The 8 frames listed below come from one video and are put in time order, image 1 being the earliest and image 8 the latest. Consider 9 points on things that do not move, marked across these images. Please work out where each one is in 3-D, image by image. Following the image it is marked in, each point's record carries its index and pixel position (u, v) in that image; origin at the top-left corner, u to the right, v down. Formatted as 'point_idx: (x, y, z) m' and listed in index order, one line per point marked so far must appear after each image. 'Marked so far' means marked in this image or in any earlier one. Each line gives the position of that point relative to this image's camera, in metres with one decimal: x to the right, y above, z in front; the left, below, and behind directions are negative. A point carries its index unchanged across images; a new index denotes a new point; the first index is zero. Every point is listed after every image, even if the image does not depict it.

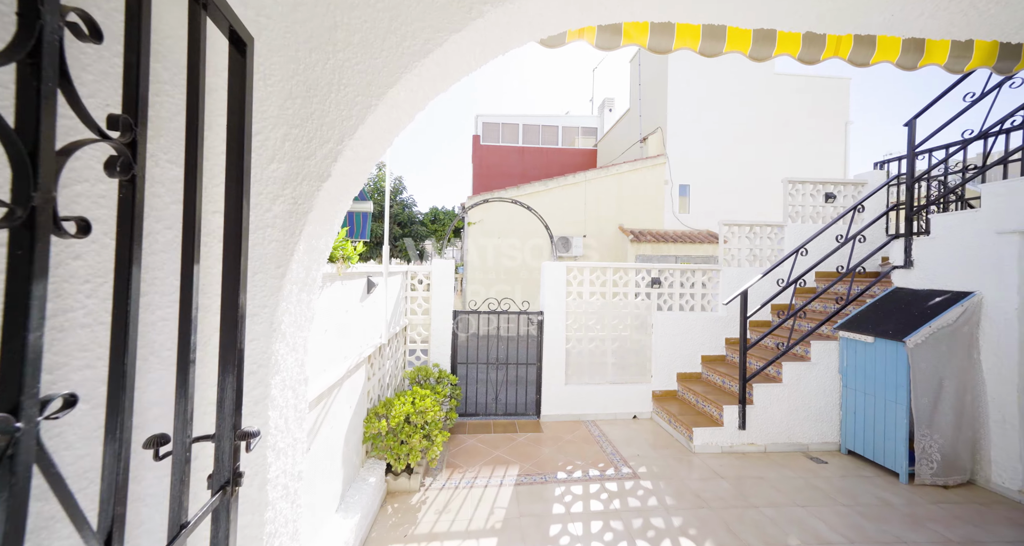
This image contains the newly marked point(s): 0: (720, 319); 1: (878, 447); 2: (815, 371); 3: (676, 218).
0: (+2.0, -0.5, +3.4) m
1: (+2.8, -1.3, +2.7) m
2: (+2.5, -0.8, +2.9) m
3: (+2.9, +1.0, +6.5) m
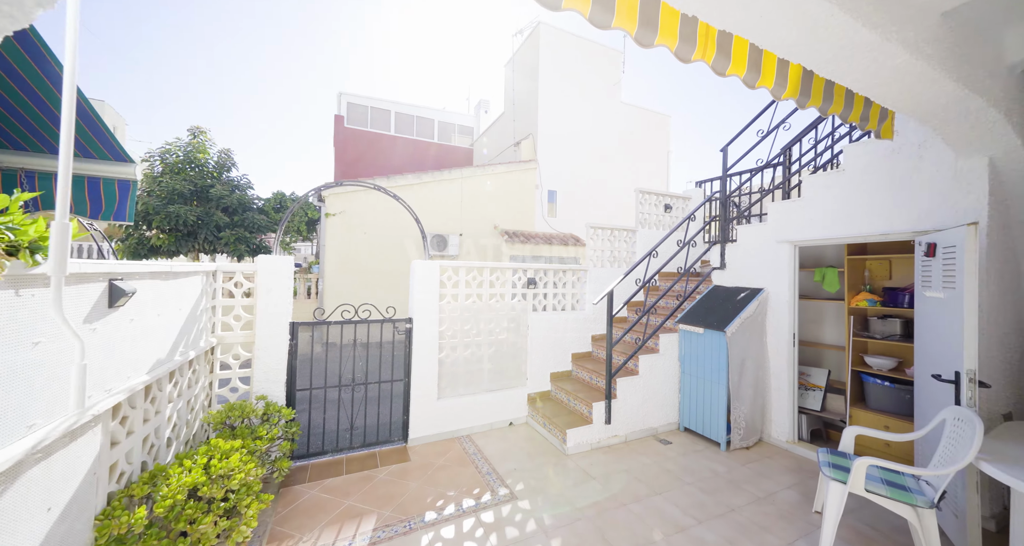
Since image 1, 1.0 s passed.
0: (+0.8, -0.5, +3.7) m
1: (+1.7, -1.3, +3.3) m
2: (+1.5, -0.8, +3.4) m
3: (+0.6, +1.0, +6.8) m
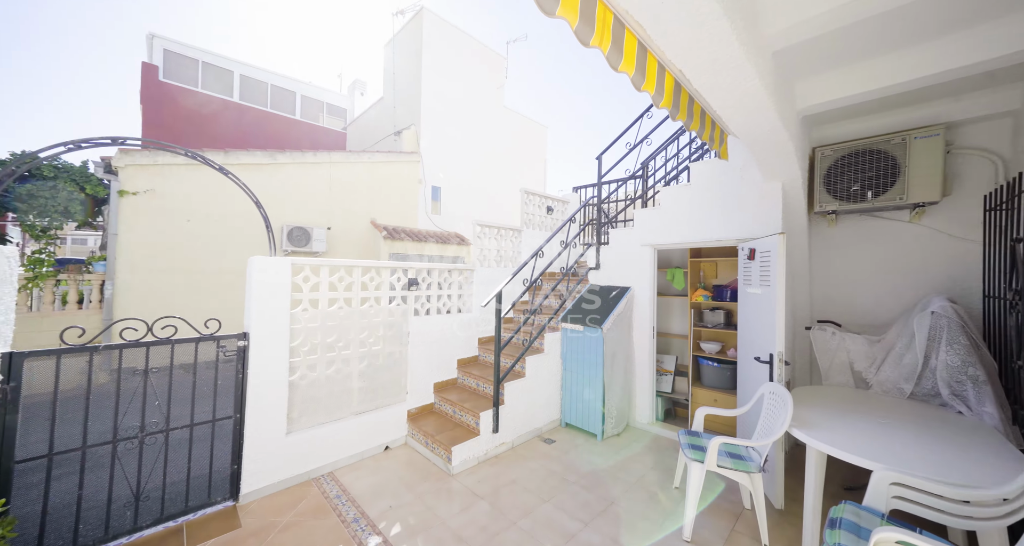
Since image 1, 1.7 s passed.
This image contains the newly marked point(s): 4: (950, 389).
0: (-0.4, -0.5, +3.5) m
1: (+0.7, -1.3, +3.4) m
2: (+0.4, -0.8, +3.5) m
3: (-1.5, +1.0, +6.5) m
4: (+2.9, -0.7, +2.4) m
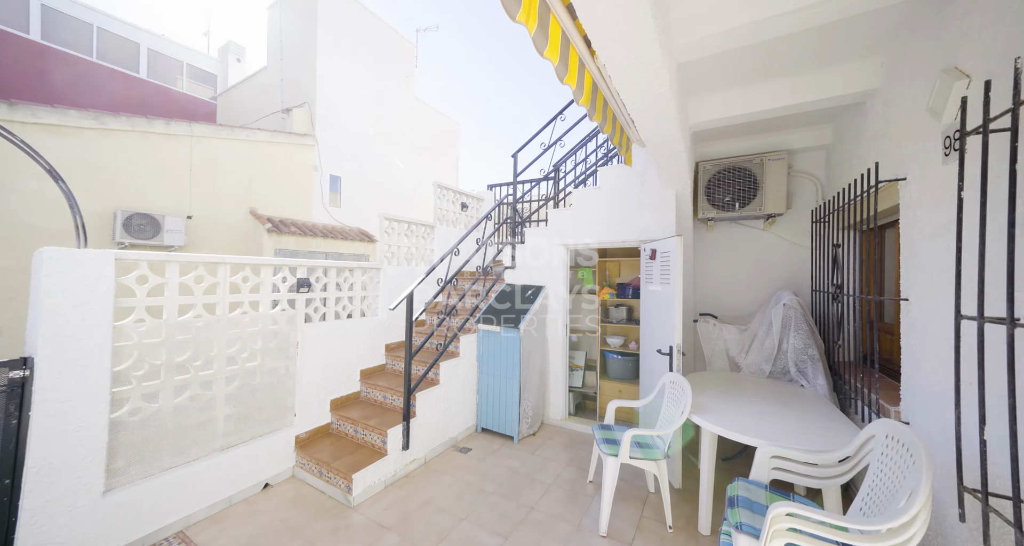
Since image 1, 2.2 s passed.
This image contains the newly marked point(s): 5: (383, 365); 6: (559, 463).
0: (-1.2, -0.5, +3.2) m
1: (-0.1, -1.3, +3.3) m
2: (-0.4, -0.8, +3.3) m
3: (-2.9, +1.0, +5.8) m
4: (+2.3, -0.7, +2.9) m
5: (-1.2, -0.9, +3.4) m
6: (+0.4, -1.5, +2.9) m
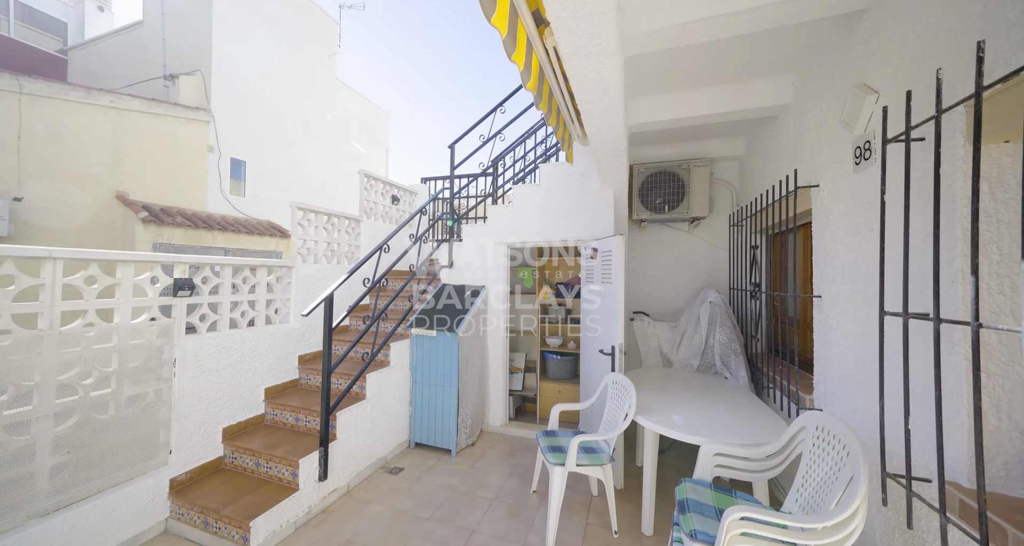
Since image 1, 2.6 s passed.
0: (-1.7, -0.4, +2.7) m
1: (-0.7, -1.3, +3.1) m
2: (-1.0, -0.8, +3.0) m
3: (-3.9, +1.0, +5.0) m
4: (+1.8, -0.7, +3.1) m
5: (-1.7, -0.8, +2.9) m
6: (-0.1, -1.5, +2.7) m
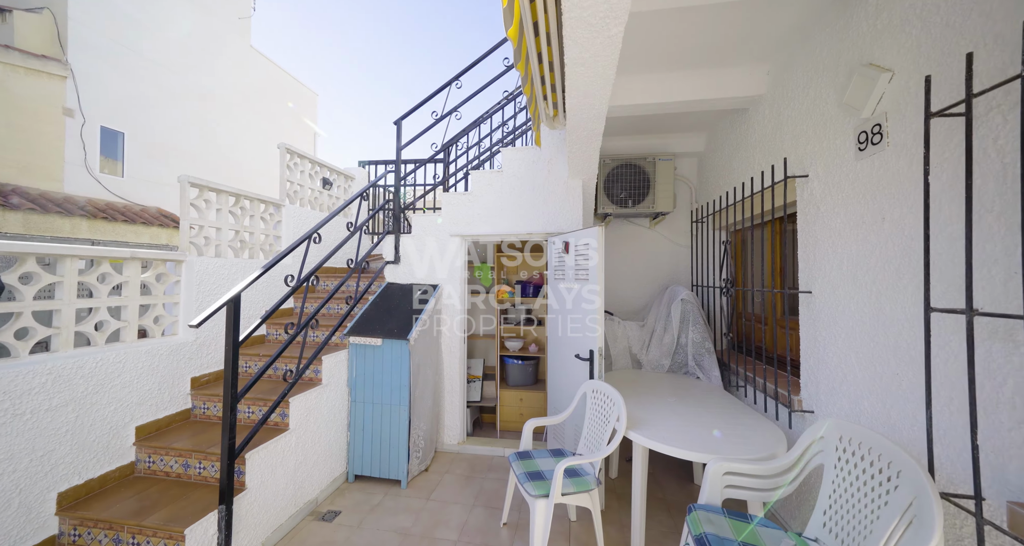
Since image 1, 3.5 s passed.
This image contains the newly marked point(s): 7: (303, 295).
0: (-1.9, -0.4, +2.0) m
1: (-0.9, -1.3, +2.5) m
2: (-1.2, -0.8, +2.4) m
3: (-4.4, +1.0, +3.9) m
4: (+1.5, -0.7, +2.9) m
5: (-2.0, -0.8, +2.2) m
6: (-0.3, -1.5, +2.3) m
7: (-1.5, -0.2, +2.6) m
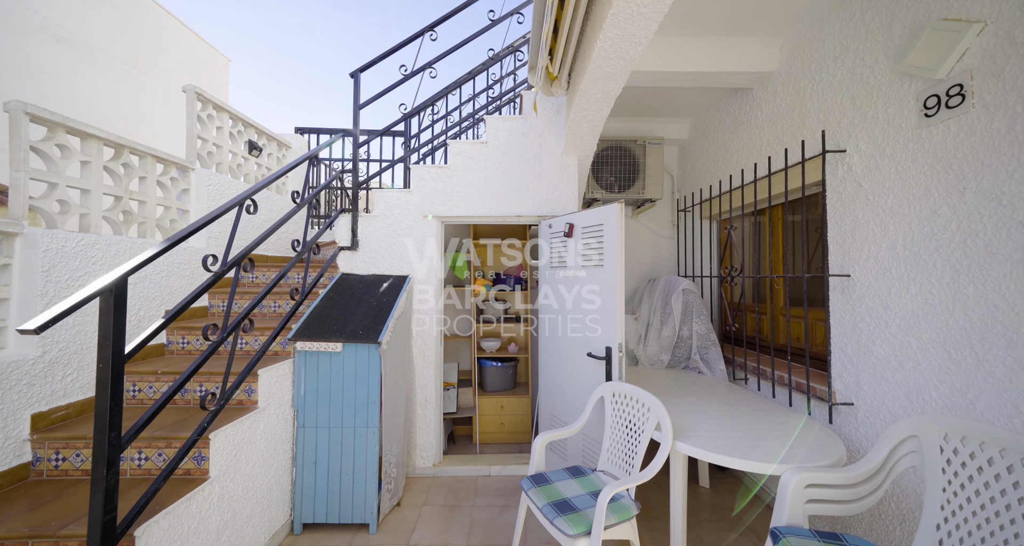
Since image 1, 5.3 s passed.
0: (-1.7, -0.3, +1.3) m
1: (-0.9, -1.2, +1.9) m
2: (-1.2, -0.7, +1.8) m
3: (-4.6, +1.1, +2.6) m
4: (+1.4, -0.6, +2.7) m
5: (-1.9, -0.7, +1.4) m
6: (-0.2, -1.4, +1.8) m
7: (-1.5, -0.1, +1.9) m
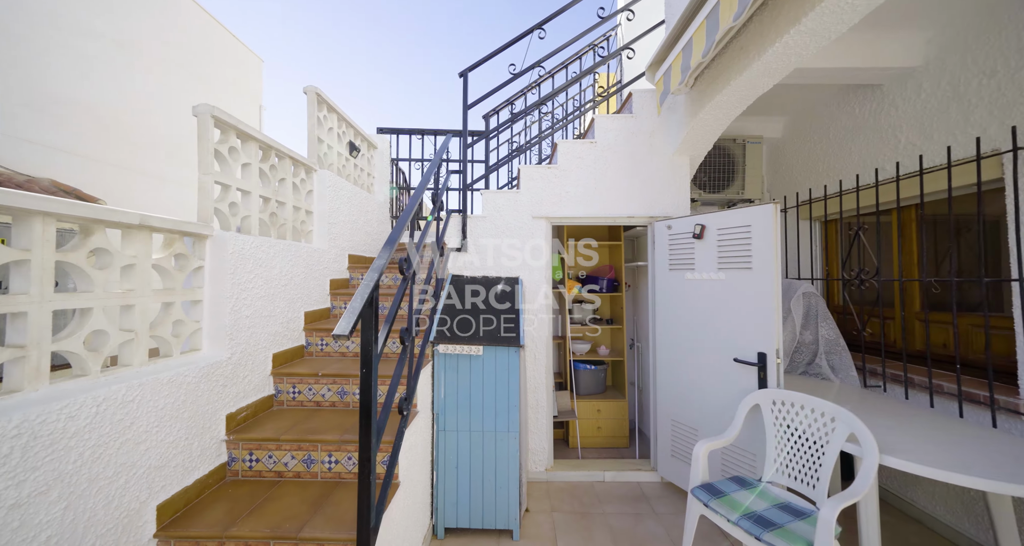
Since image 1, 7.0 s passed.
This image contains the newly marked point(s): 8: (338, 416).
0: (-0.9, -0.3, +1.3) m
1: (-0.1, -1.2, +1.9) m
2: (-0.3, -0.7, +1.7) m
3: (-3.7, +1.1, +2.7) m
4: (+2.2, -0.6, +2.6) m
5: (-1.0, -0.7, +1.4) m
6: (+0.6, -1.4, +1.7) m
7: (-0.7, -0.1, +1.9) m
8: (-0.8, -0.7, +1.7) m
